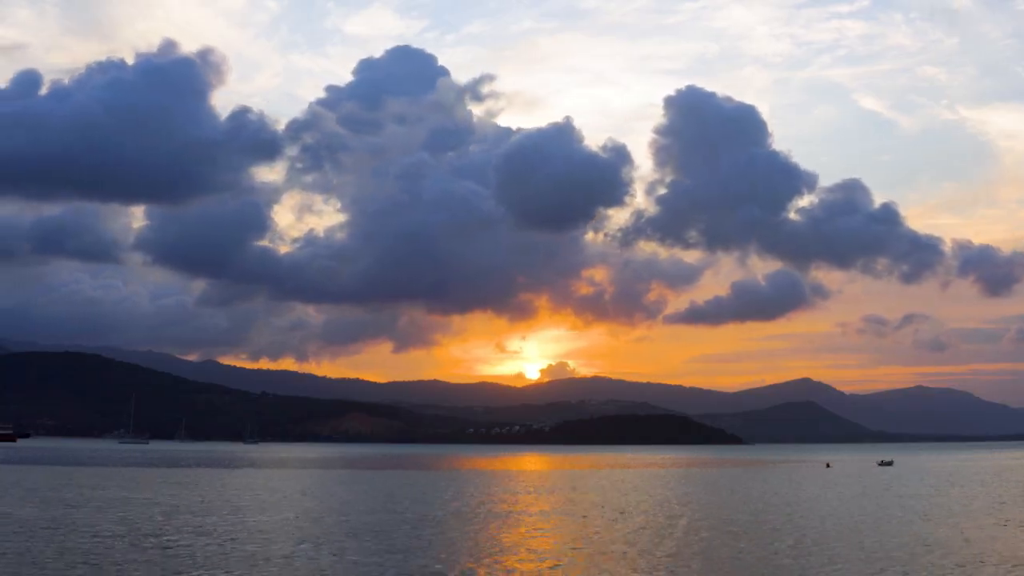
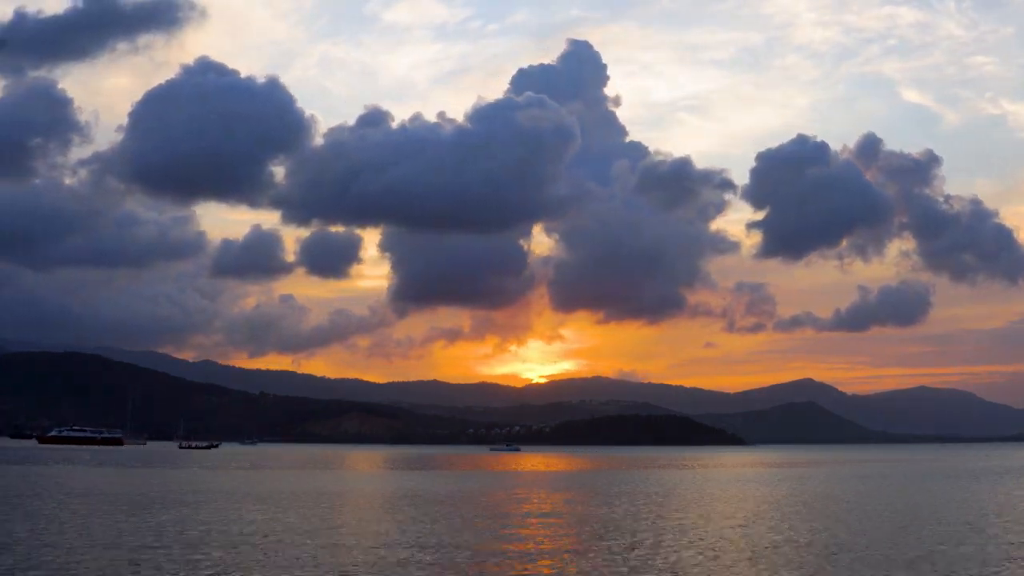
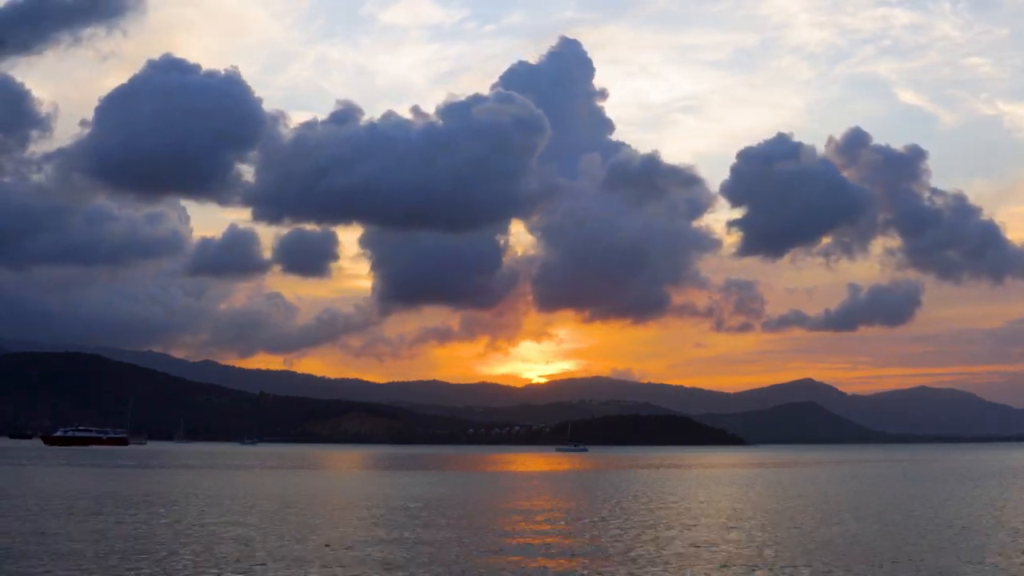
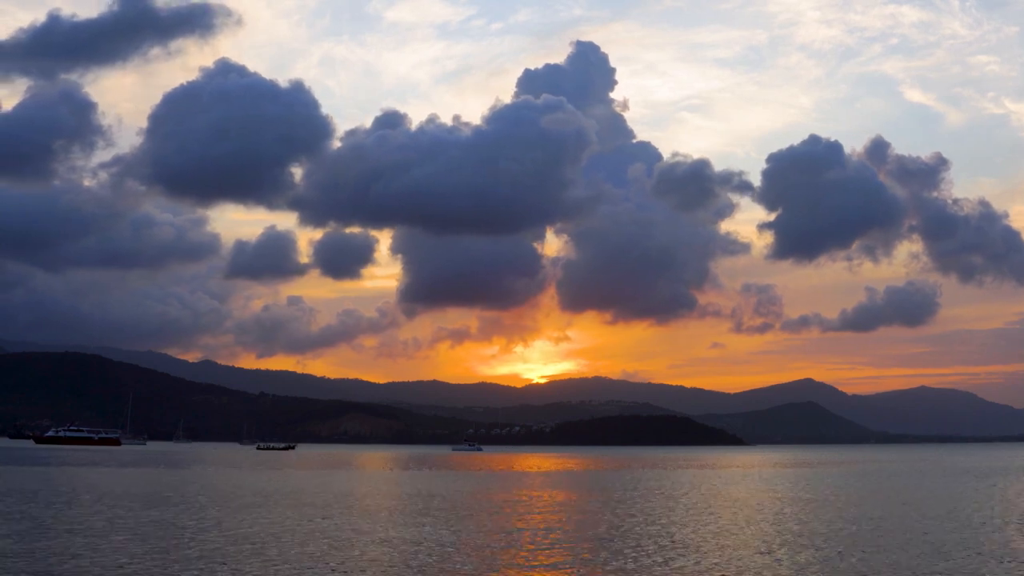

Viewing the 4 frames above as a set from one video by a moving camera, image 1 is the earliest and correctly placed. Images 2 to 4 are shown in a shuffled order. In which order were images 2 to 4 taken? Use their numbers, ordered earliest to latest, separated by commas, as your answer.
3, 2, 4
